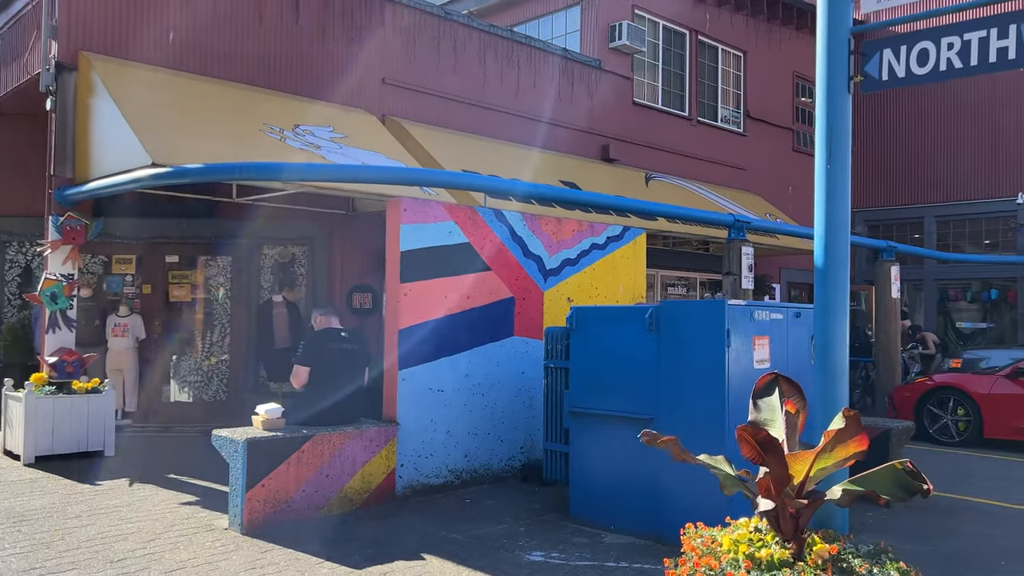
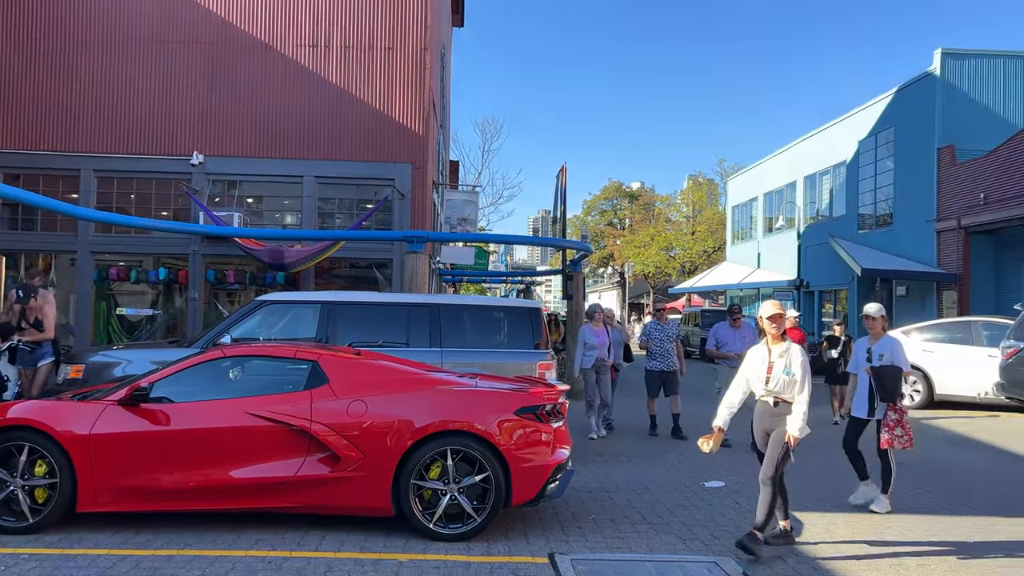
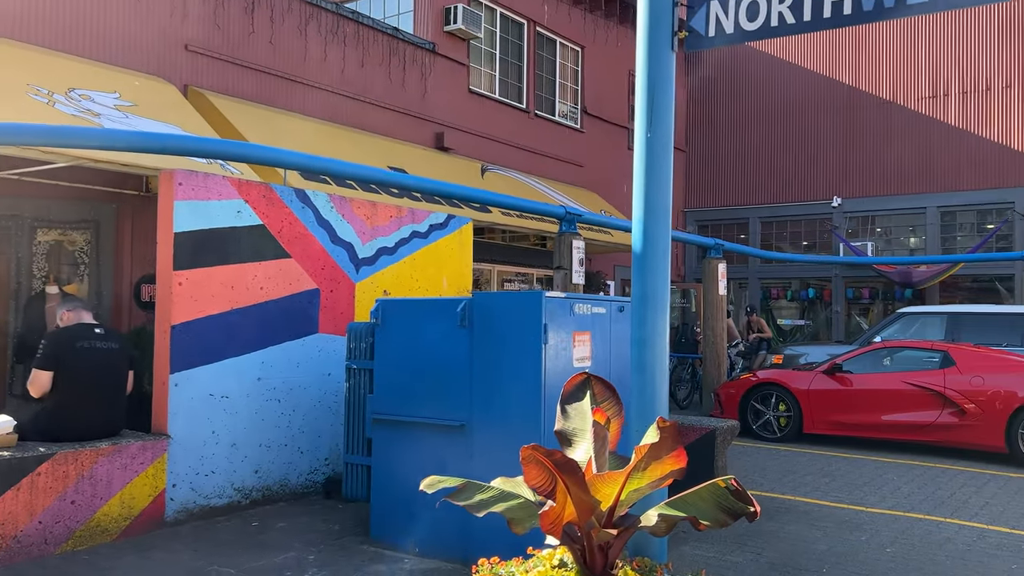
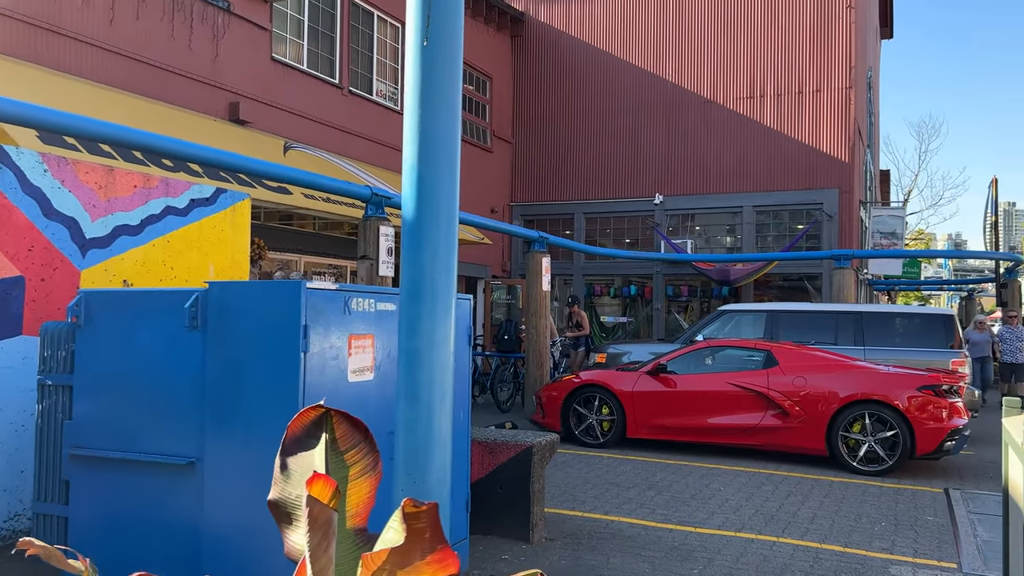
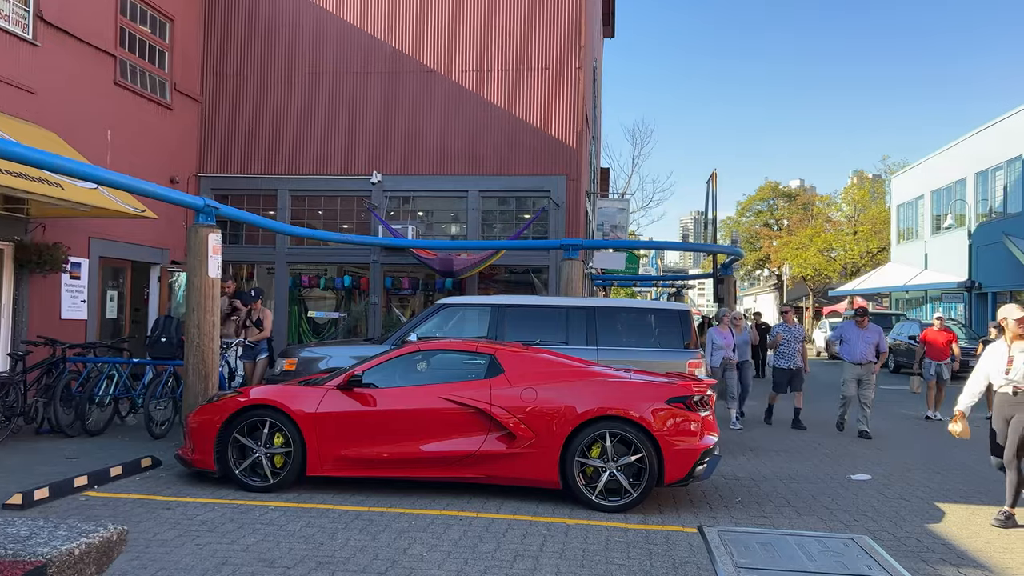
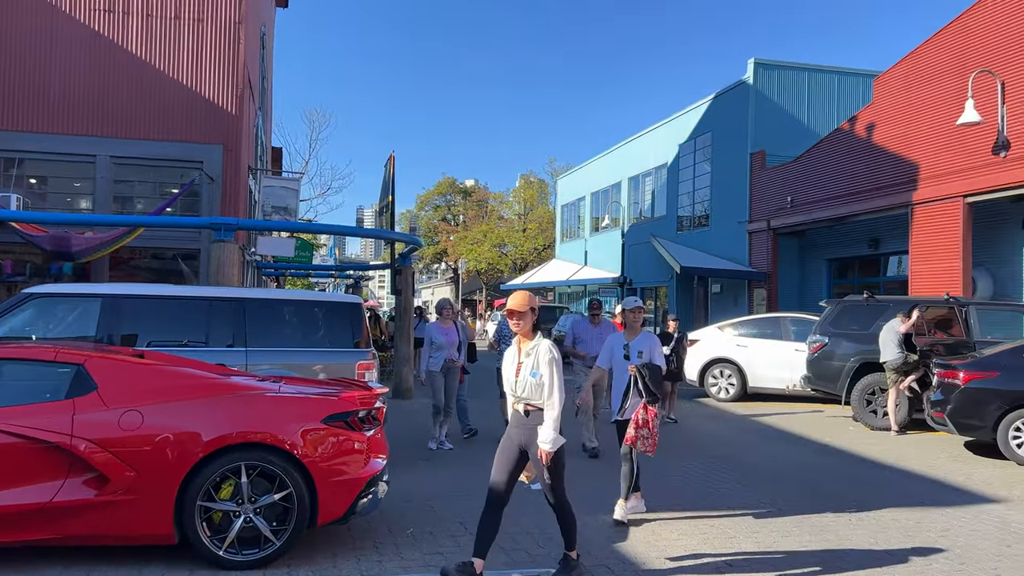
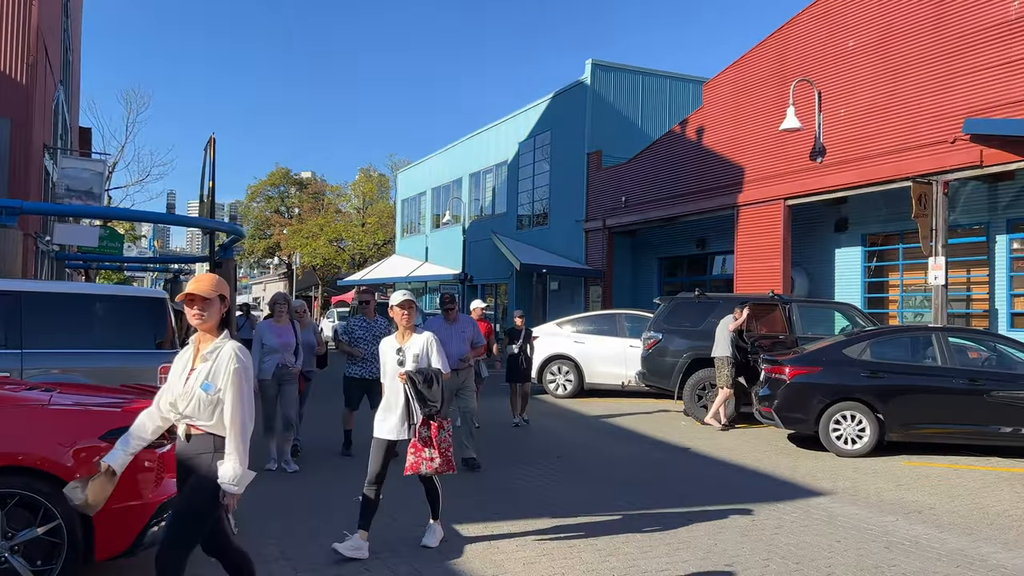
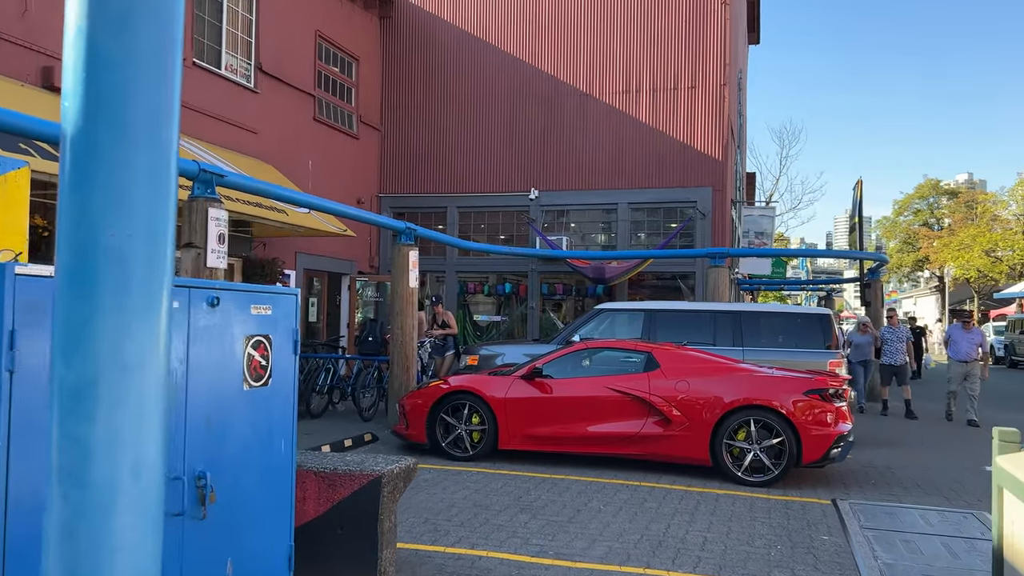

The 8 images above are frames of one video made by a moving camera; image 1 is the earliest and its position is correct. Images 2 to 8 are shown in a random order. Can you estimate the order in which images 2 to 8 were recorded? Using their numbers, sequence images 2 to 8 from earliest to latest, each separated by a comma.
3, 4, 8, 5, 2, 6, 7
